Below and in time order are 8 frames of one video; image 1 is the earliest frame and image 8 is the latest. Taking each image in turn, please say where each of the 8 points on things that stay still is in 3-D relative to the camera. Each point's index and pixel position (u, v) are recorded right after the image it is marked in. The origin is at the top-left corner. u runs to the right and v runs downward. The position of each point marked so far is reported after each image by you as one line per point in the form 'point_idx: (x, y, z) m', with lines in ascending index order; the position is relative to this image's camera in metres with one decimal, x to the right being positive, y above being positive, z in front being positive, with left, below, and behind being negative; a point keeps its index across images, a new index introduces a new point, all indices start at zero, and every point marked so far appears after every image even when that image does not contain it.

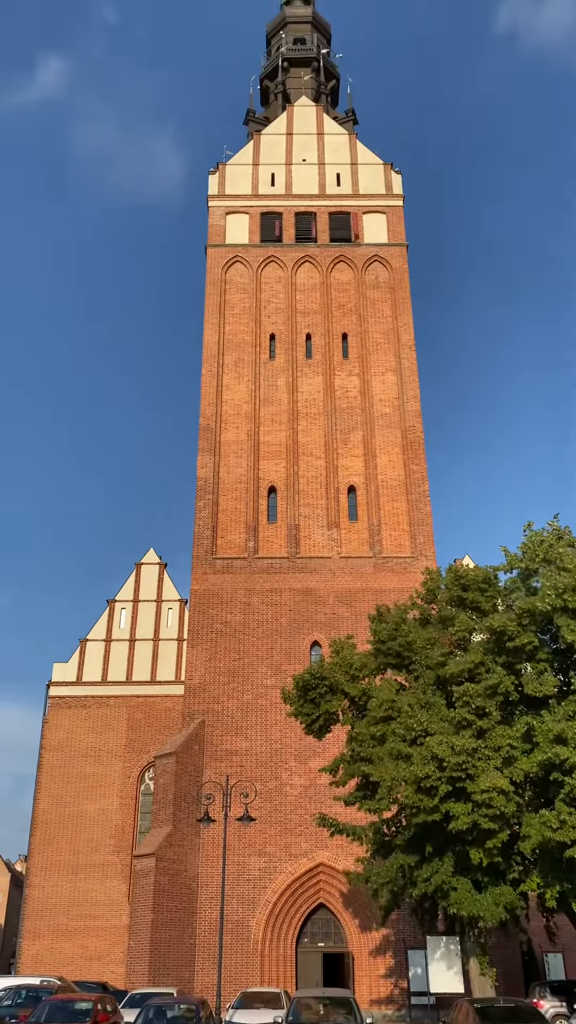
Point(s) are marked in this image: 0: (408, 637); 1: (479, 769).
0: (+3.3, -3.5, +12.8) m
1: (+4.5, -6.1, +11.0) m
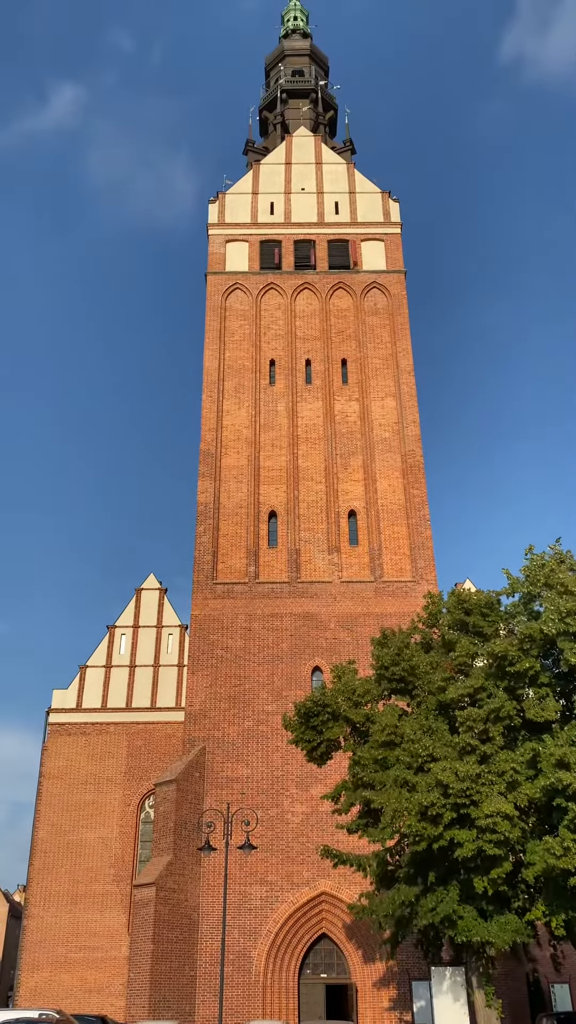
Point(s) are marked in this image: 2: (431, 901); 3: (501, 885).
0: (+3.4, -4.0, +12.8) m
1: (+4.5, -6.6, +10.9) m
2: (+3.4, -9.4, +11.2) m
3: (+5.1, -8.9, +11.1) m
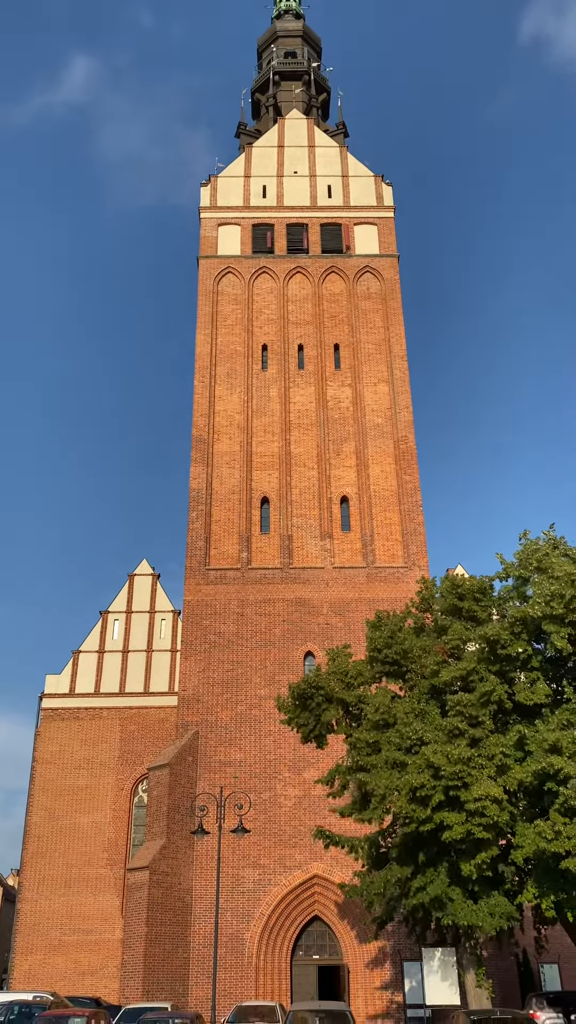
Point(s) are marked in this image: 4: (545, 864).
0: (+3.2, -3.7, +12.8) m
1: (+4.4, -6.3, +11.0) m
2: (+3.3, -9.0, +11.3) m
3: (+4.9, -8.6, +11.2) m
4: (+6.1, -8.4, +11.0) m
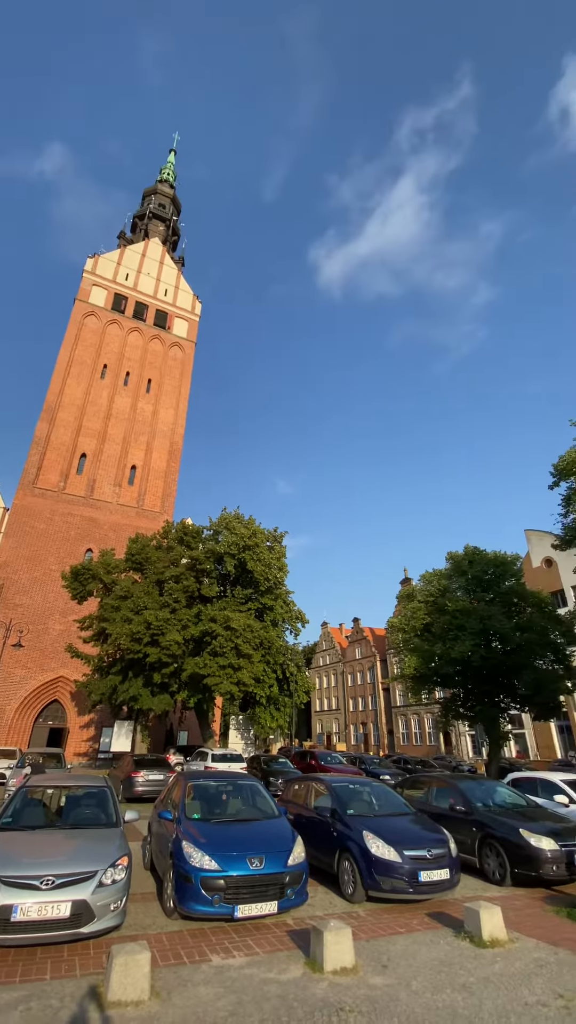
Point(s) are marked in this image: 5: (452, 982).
0: (-6.1, -2.3, +20.9) m
1: (-4.9, -5.3, +19.6) m
2: (-6.7, -7.7, +19.6) m
3: (-5.1, -7.6, +20.0) m
4: (-3.9, -7.7, +20.2) m
5: (+2.6, -7.4, +7.3) m
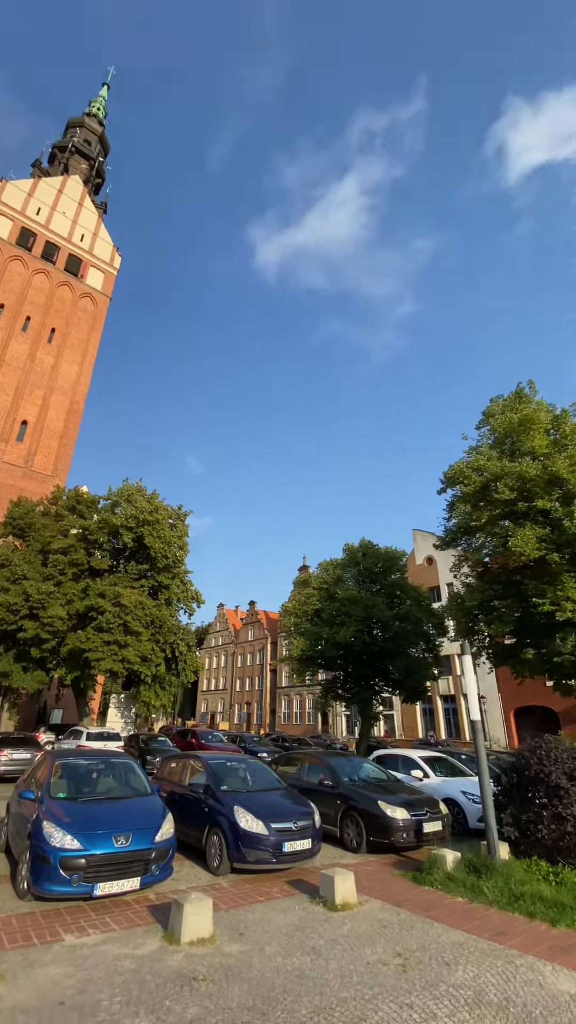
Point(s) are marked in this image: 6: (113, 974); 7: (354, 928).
0: (-10.3, -0.8, +19.3) m
1: (-9.2, -3.8, +18.4) m
2: (-11.2, -6.1, +18.0) m
3: (-9.7, -6.1, +18.8) m
4: (-8.6, -6.3, +19.2) m
5: (+0.3, -7.2, +7.8) m
6: (-2.5, -6.7, +6.7) m
7: (+1.2, -7.5, +8.4) m
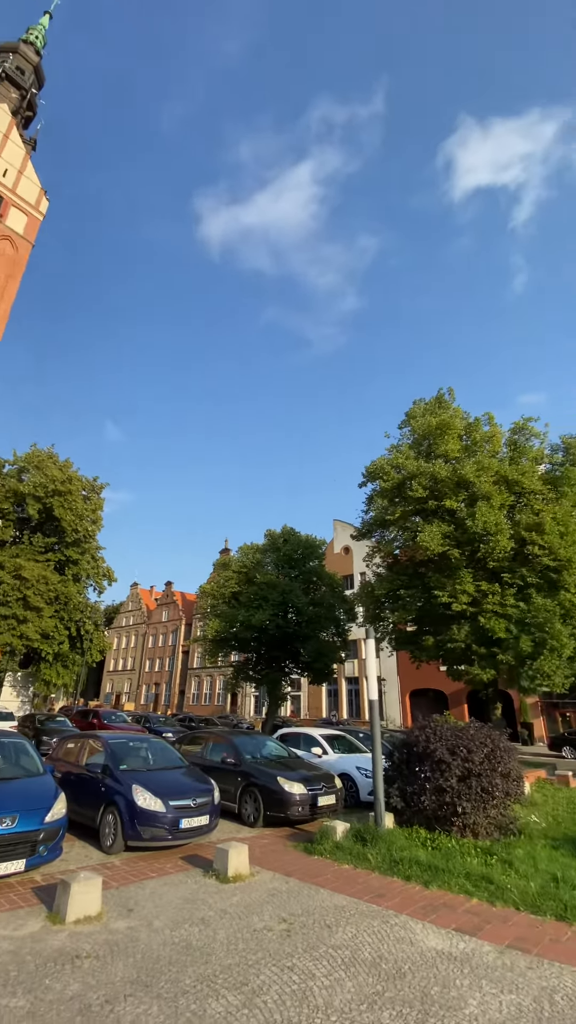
0: (-13.3, +0.7, +17.5) m
1: (-12.4, -2.4, +16.8) m
2: (-14.4, -4.5, +16.2) m
3: (-13.1, -4.7, +17.2) m
4: (-12.1, -4.9, +17.8) m
5: (-1.6, -6.9, +7.9) m
6: (-4.2, -6.1, +6.4) m
7: (-0.8, -7.1, +8.6) m
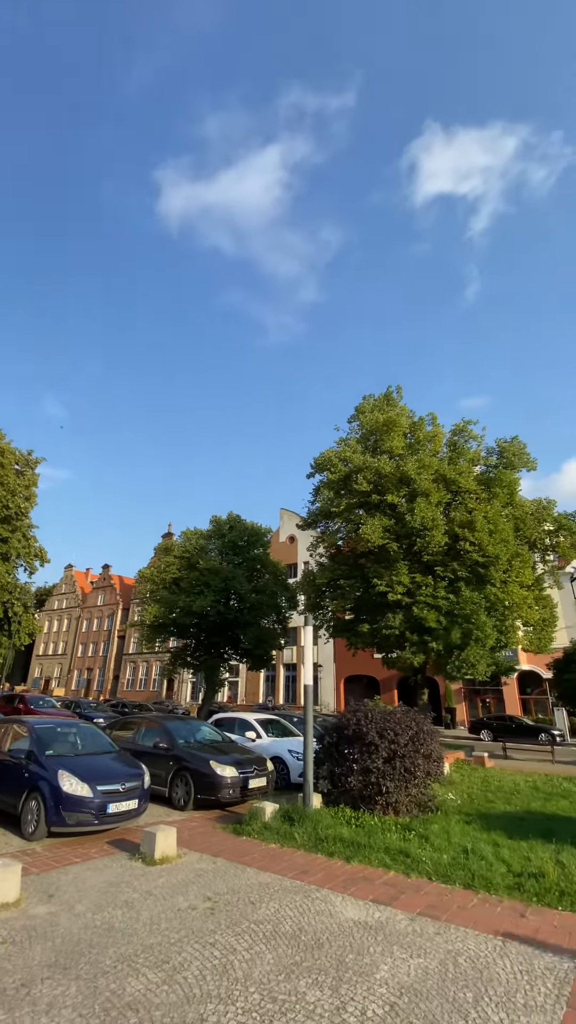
0: (-15.2, +1.8, +16.0) m
1: (-14.3, -1.4, +15.4) m
2: (-16.4, -3.4, +14.7) m
3: (-15.2, -3.6, +15.8) m
4: (-14.3, -3.8, +16.5) m
5: (-2.9, -6.6, +7.9) m
6: (-5.2, -5.7, +6.1) m
7: (-2.2, -6.8, +8.7) m
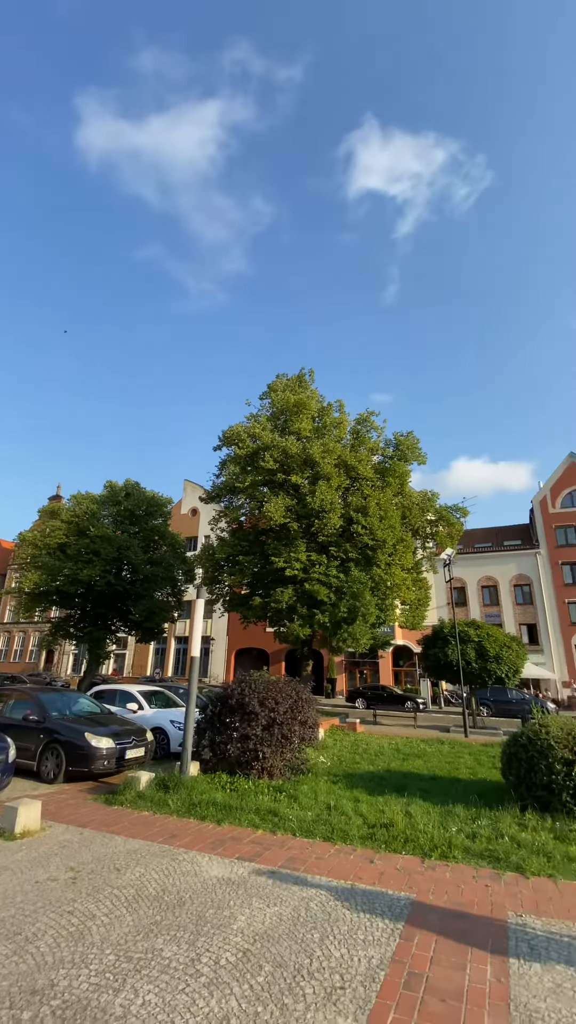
0: (-18.1, +3.8, +12.7) m
1: (-17.4, +0.5, +12.4) m
2: (-19.4, -1.4, +11.3) m
3: (-18.4, -1.6, +12.7) m
4: (-17.7, -1.9, +13.6) m
5: (-5.2, -5.8, +7.4) m
6: (-7.0, -4.9, +5.2) m
7: (-4.6, -6.1, +8.4) m
